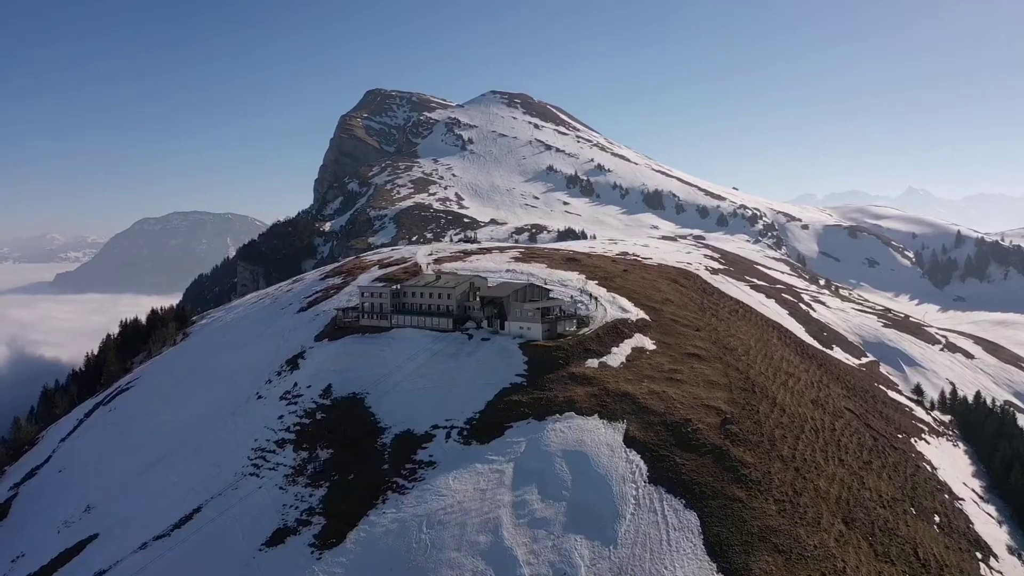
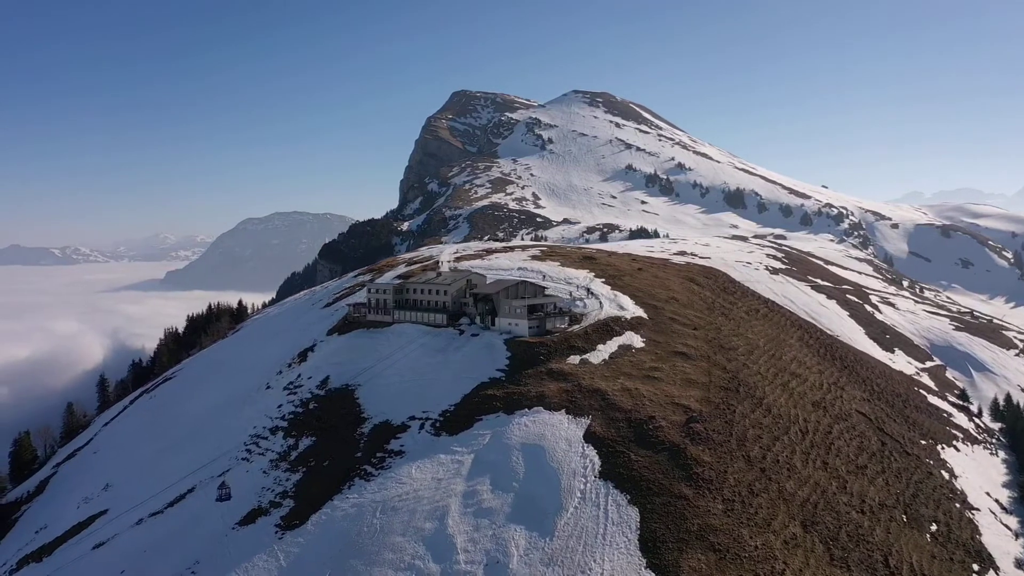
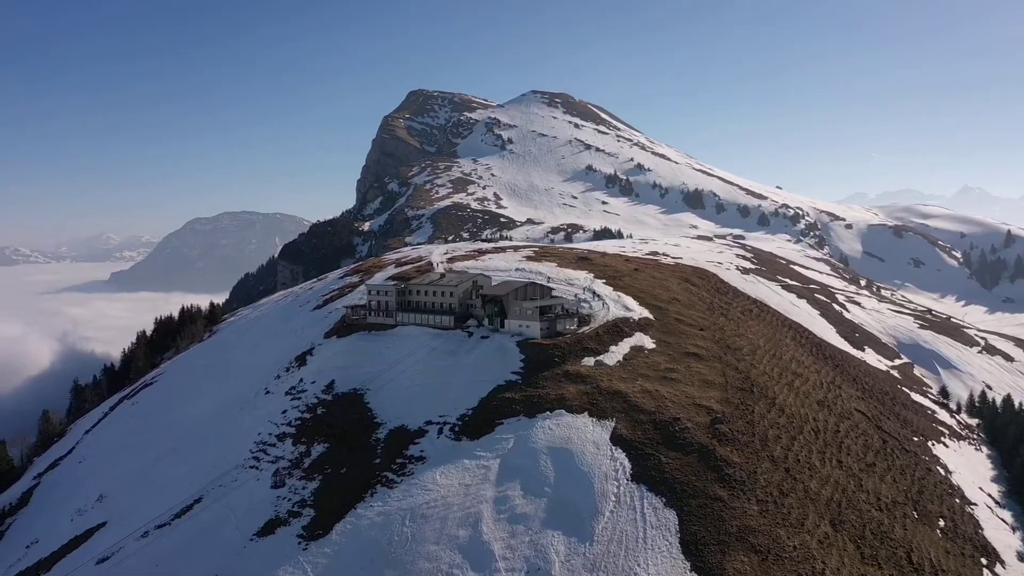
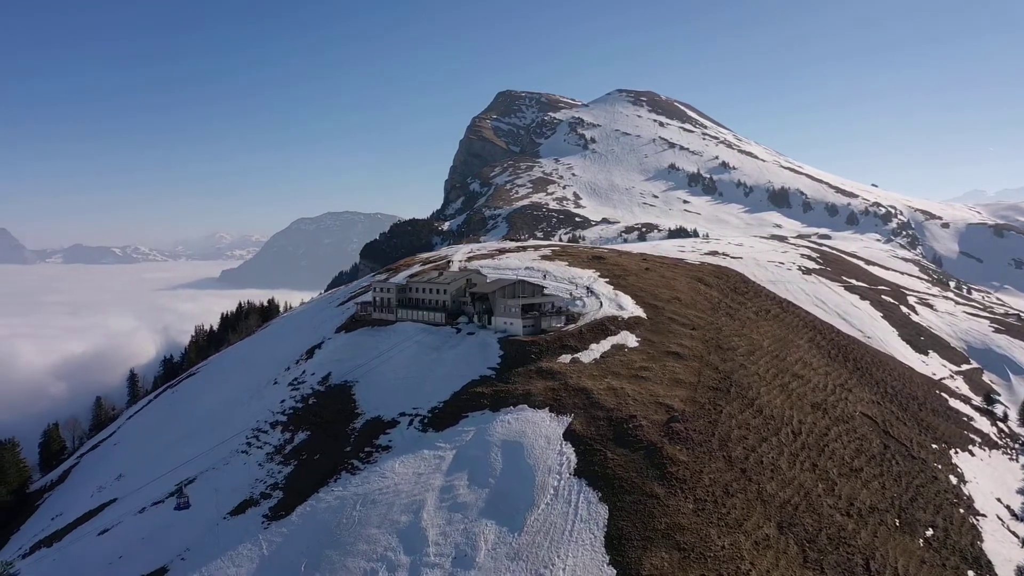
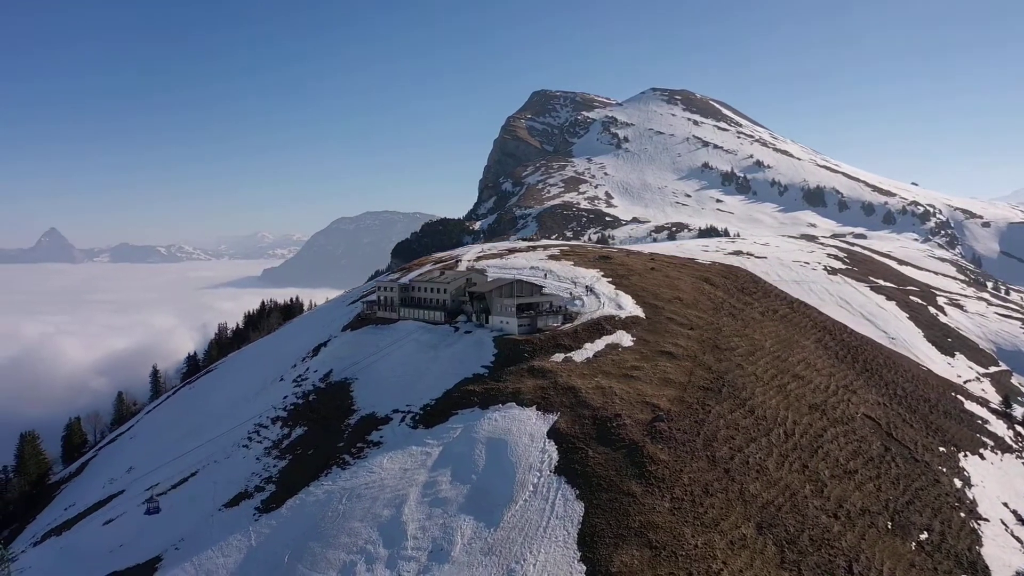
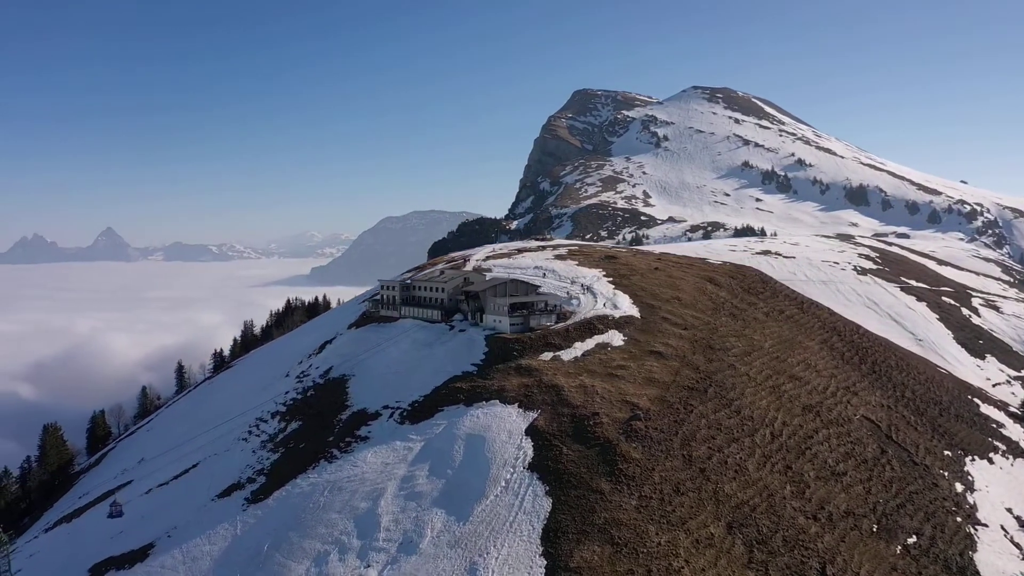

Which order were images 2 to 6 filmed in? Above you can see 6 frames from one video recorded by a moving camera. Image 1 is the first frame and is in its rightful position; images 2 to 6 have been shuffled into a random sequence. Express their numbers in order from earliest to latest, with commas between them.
3, 2, 4, 5, 6
